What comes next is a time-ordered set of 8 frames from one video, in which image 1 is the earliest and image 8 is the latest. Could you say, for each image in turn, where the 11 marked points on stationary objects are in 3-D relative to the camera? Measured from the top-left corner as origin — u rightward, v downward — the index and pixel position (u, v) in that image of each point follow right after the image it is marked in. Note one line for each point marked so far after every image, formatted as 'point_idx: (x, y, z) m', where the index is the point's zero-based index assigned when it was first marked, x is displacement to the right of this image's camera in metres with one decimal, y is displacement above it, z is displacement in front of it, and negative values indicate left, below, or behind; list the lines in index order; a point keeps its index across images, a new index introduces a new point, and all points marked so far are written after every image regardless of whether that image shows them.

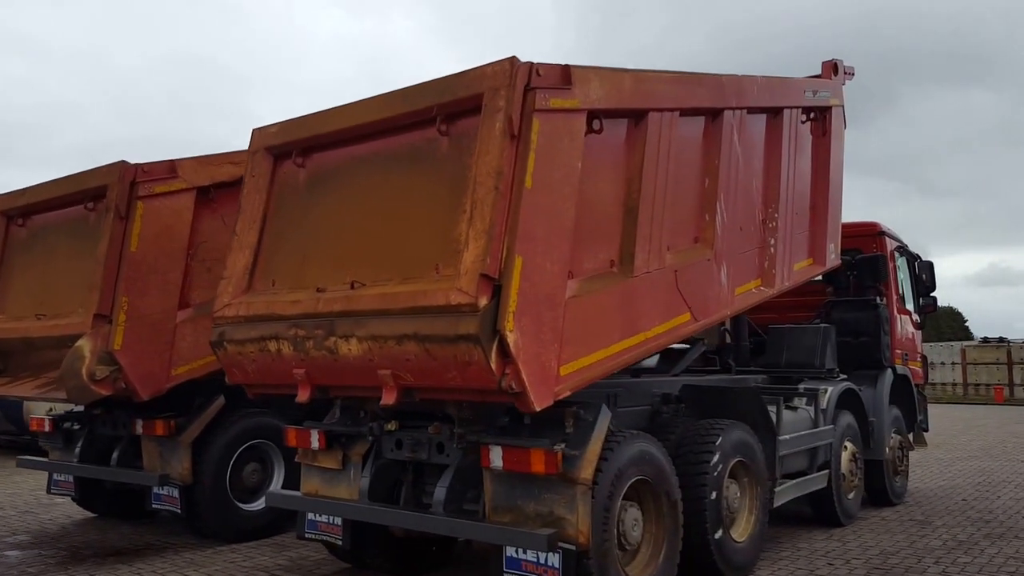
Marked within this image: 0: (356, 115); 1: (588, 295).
0: (-0.8, +0.9, +4.4) m
1: (+0.4, 0.0, +3.9) m
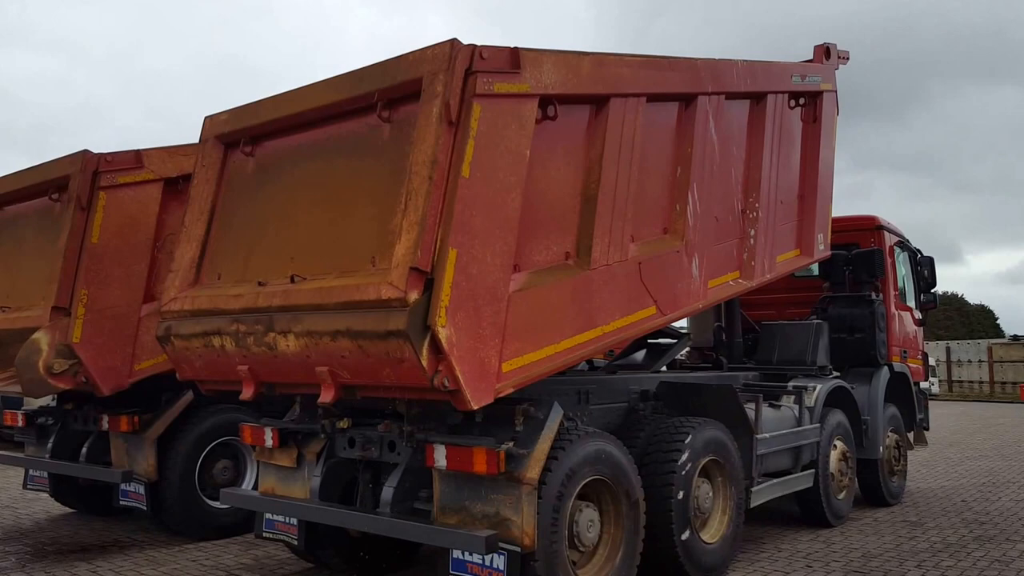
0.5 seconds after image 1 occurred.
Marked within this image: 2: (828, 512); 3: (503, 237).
0: (-1.1, +0.9, +4.2) m
1: (+0.1, 0.0, +3.7) m
2: (+2.8, -1.9, +7.2) m
3: (0.0, +0.2, +3.5) m
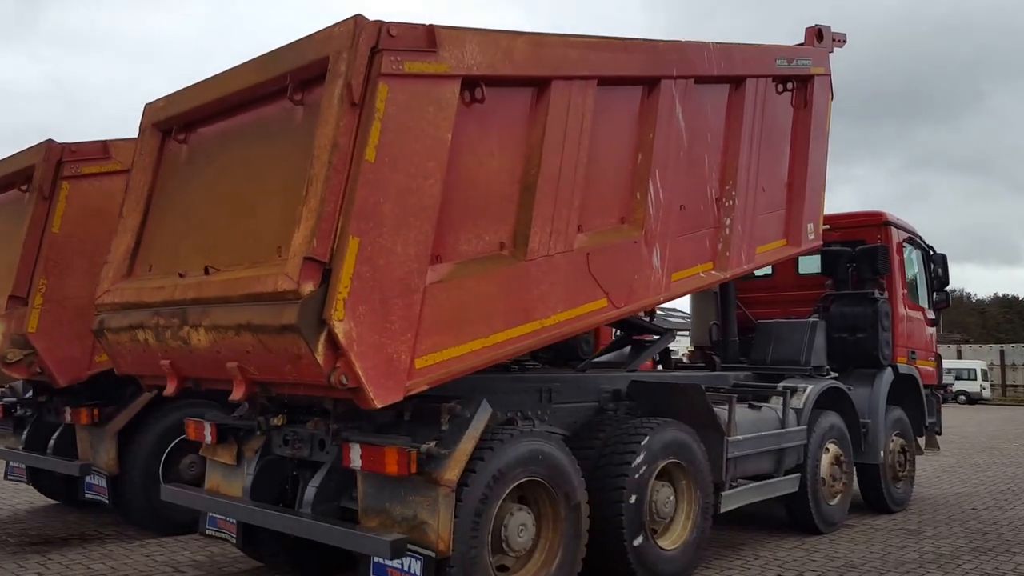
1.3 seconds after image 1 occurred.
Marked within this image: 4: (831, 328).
0: (-1.4, +1.0, +4.1) m
1: (-0.2, +0.1, +3.5) m
2: (+2.6, -1.9, +6.9) m
3: (-0.4, +0.3, +3.3) m
4: (+3.2, -0.3, +8.1) m
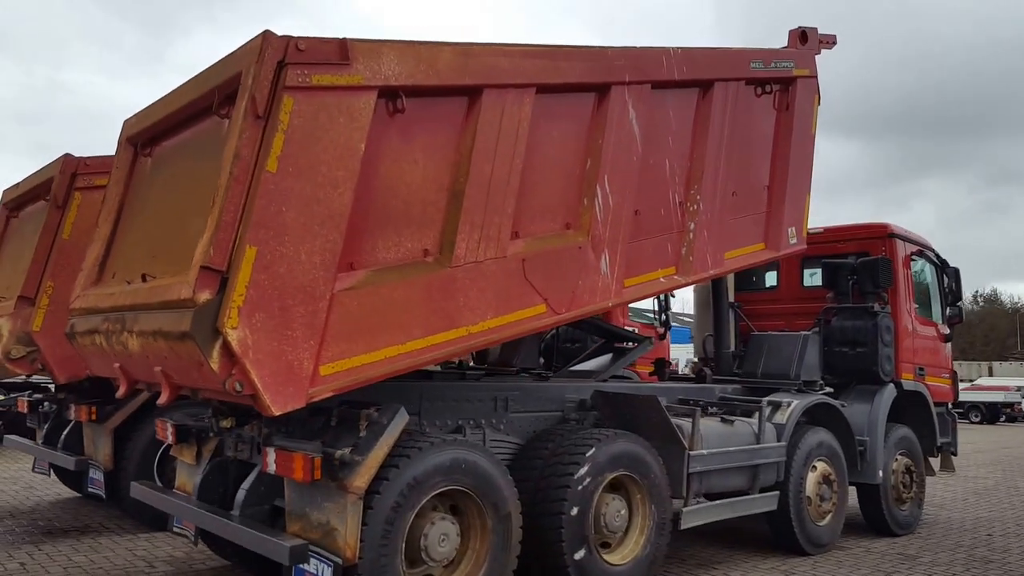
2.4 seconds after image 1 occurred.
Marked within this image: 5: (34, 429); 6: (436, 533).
0: (-1.7, +0.9, +4.2) m
1: (-0.6, 0.0, +3.6) m
2: (+2.4, -2.0, +6.7) m
3: (-0.8, +0.2, +3.4) m
4: (+3.1, -0.5, +7.9) m
5: (-4.4, -1.3, +7.5) m
6: (-0.4, -1.2, +4.0) m
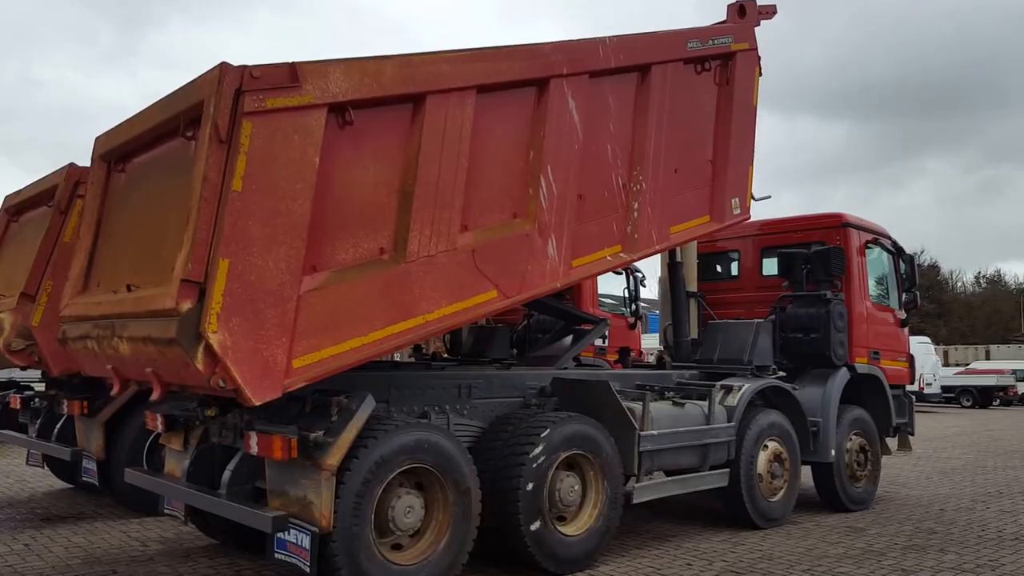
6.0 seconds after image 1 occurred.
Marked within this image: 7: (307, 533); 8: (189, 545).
0: (-2.0, +0.9, +4.7) m
1: (-0.9, 0.0, +4.1) m
2: (+2.1, -2.0, +7.2) m
3: (-1.0, +0.2, +3.9) m
4: (+2.8, -0.4, +8.4) m
5: (-4.6, -1.3, +7.9) m
6: (-0.6, -1.2, +4.5) m
7: (-1.0, -1.2, +4.1) m
8: (-2.3, -1.8, +5.8) m
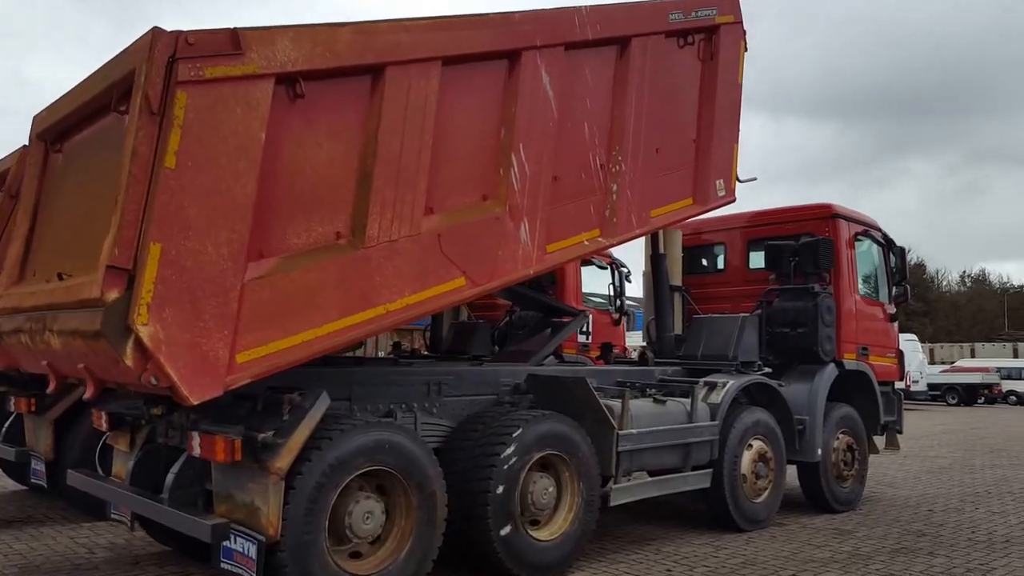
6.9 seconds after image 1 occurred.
0: (-2.2, +1.0, +4.3) m
1: (-1.0, +0.1, +3.8) m
2: (+1.9, -1.9, +7.0) m
3: (-1.2, +0.3, +3.6) m
4: (+2.6, -0.3, +8.2) m
5: (-4.9, -1.2, +7.6) m
6: (-0.8, -1.1, +4.2) m
7: (-1.2, -1.1, +3.7) m
8: (-2.5, -1.7, +5.4) m
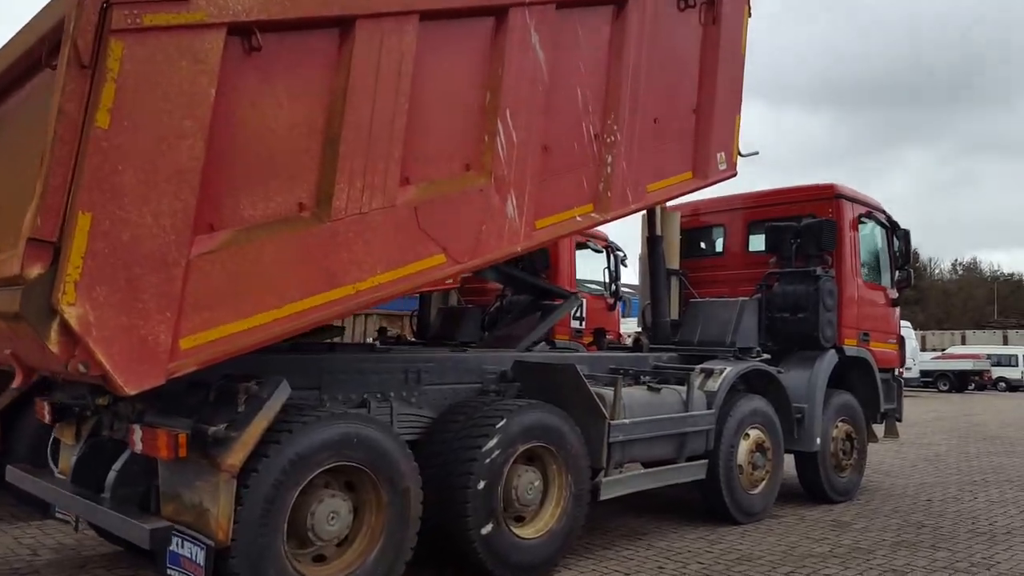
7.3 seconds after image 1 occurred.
0: (-2.2, +1.1, +3.9) m
1: (-1.1, +0.2, +3.4) m
2: (+1.8, -1.8, +6.6) m
3: (-1.3, +0.4, +3.2) m
4: (+2.4, -0.2, +7.8) m
5: (-5.0, -1.0, +7.2) m
6: (-0.9, -1.0, +3.8) m
7: (-1.3, -1.0, +3.4) m
8: (-2.6, -1.6, +5.1) m
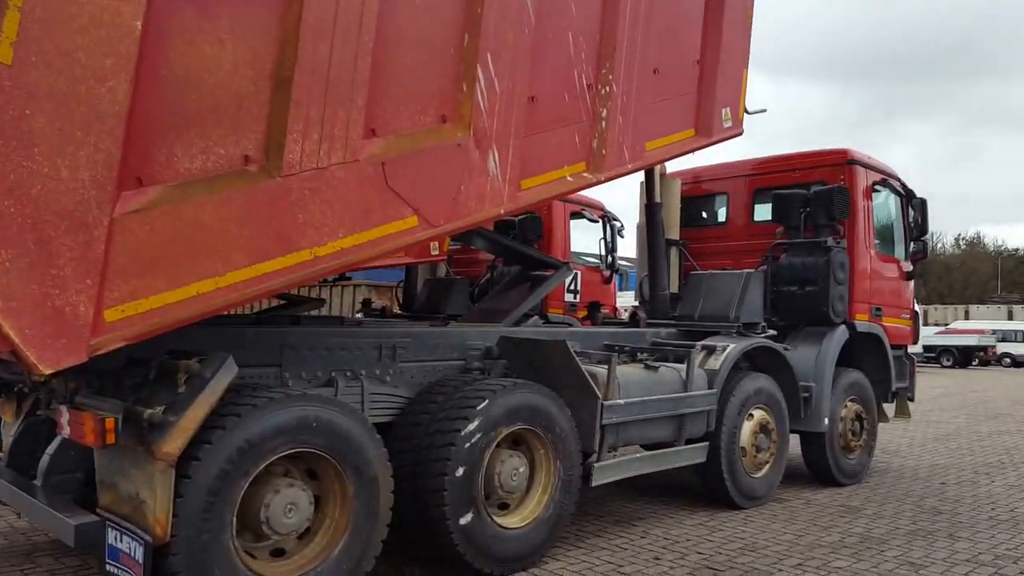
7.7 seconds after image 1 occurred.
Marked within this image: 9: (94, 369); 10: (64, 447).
0: (-2.3, +1.3, +3.5) m
1: (-1.2, +0.3, +3.0) m
2: (+1.7, -1.6, +6.3) m
3: (-1.4, +0.5, +2.8) m
4: (+2.4, +0.1, +7.4) m
5: (-5.0, -0.7, +6.8) m
6: (-1.0, -0.9, +3.4) m
7: (-1.4, -0.9, +3.0) m
8: (-2.7, -1.4, +4.7) m
9: (-1.6, -0.3, +3.2) m
10: (-1.9, -0.7, +3.5) m
